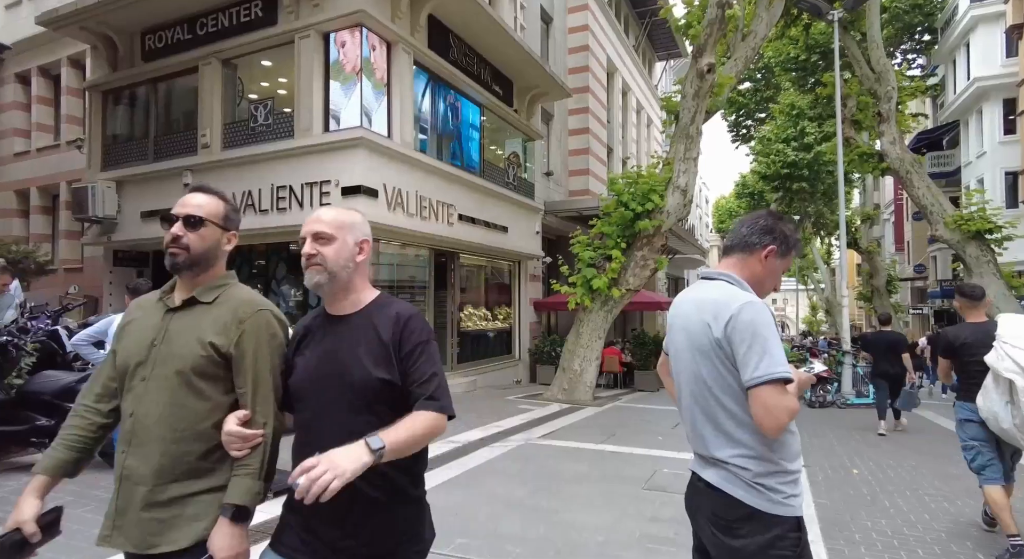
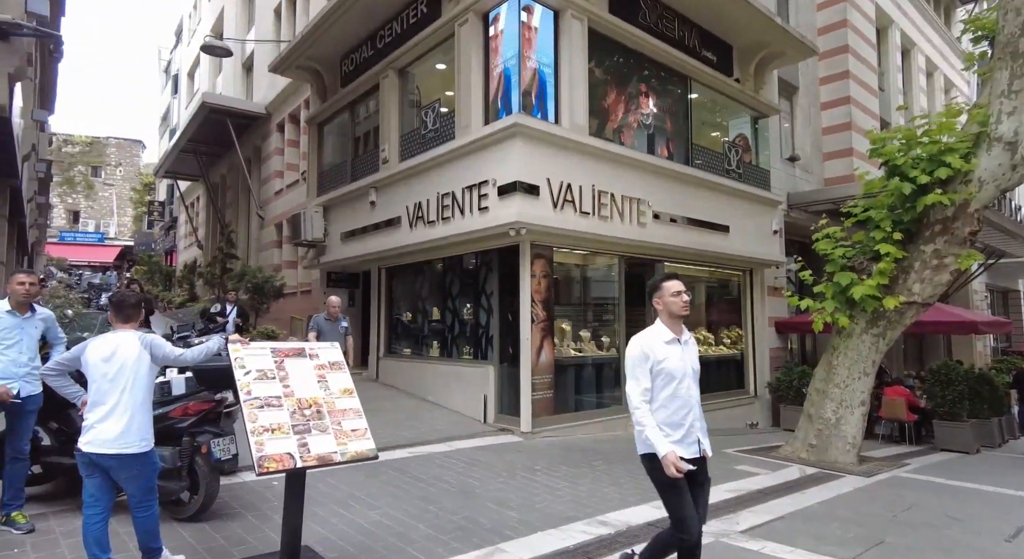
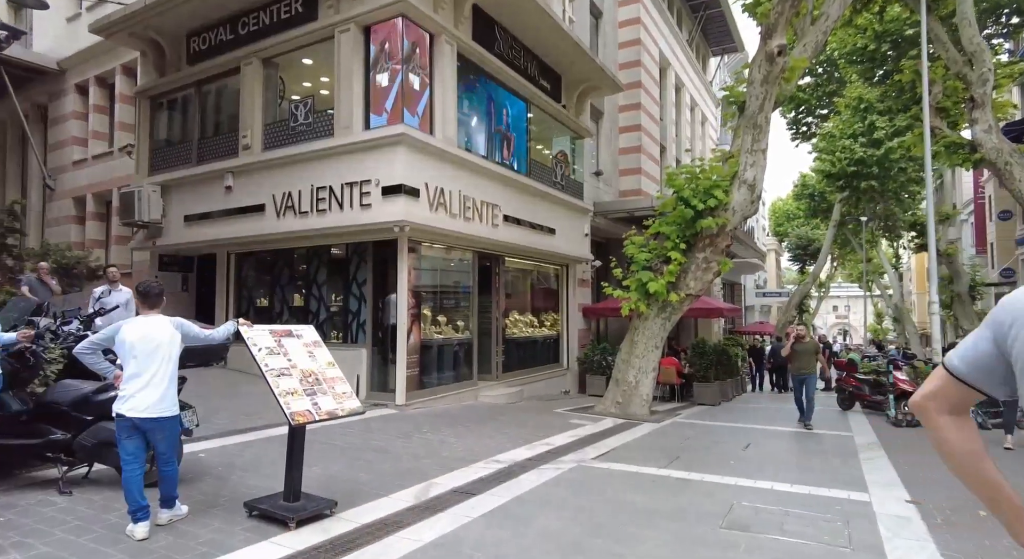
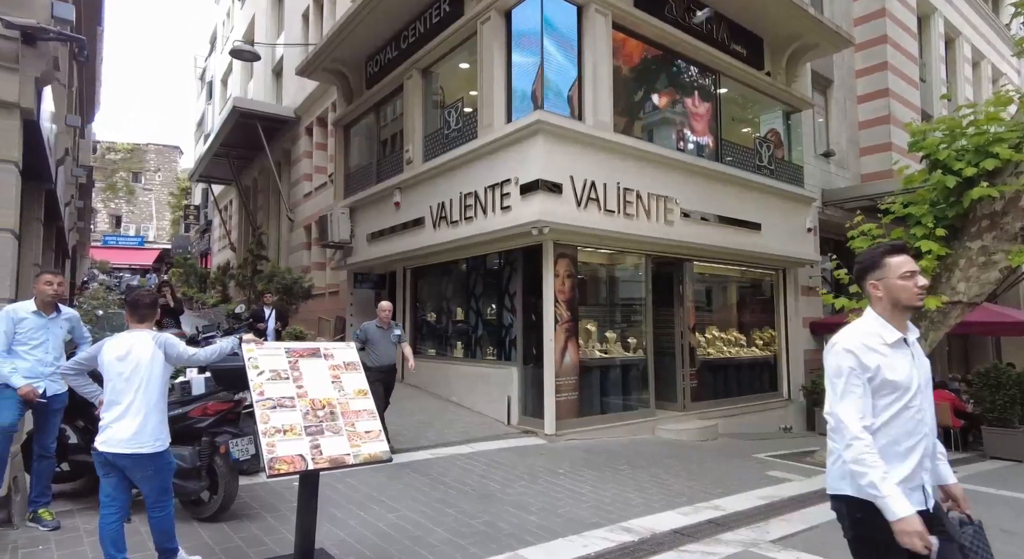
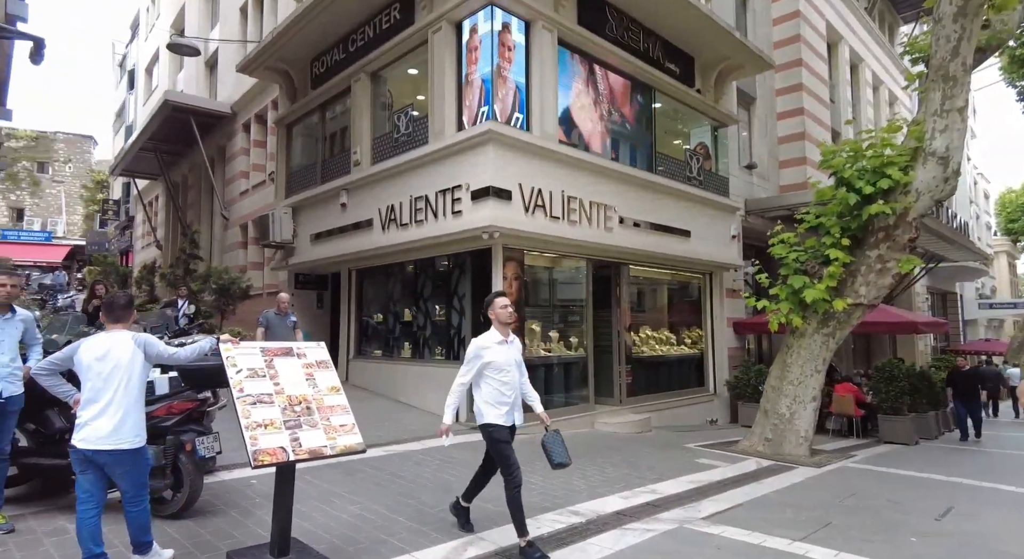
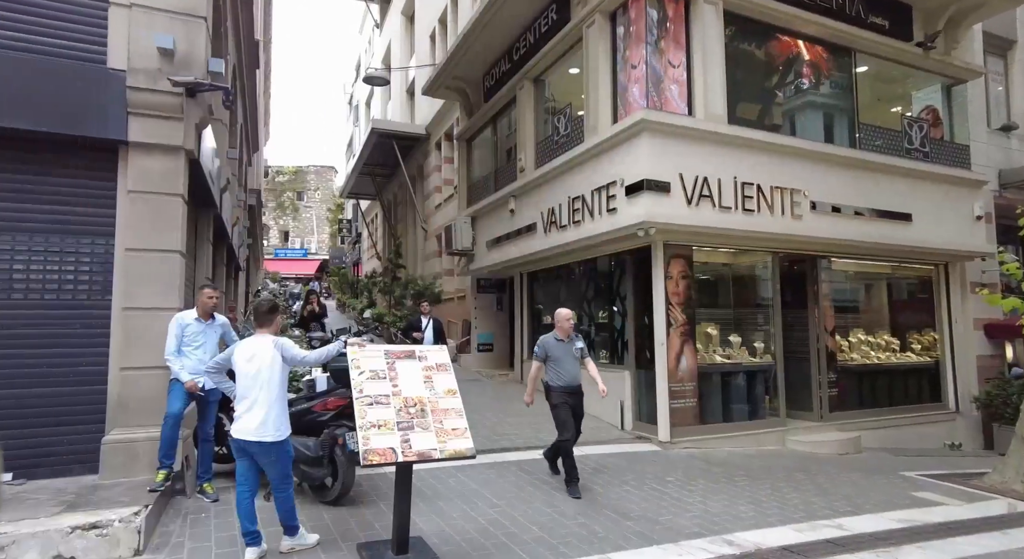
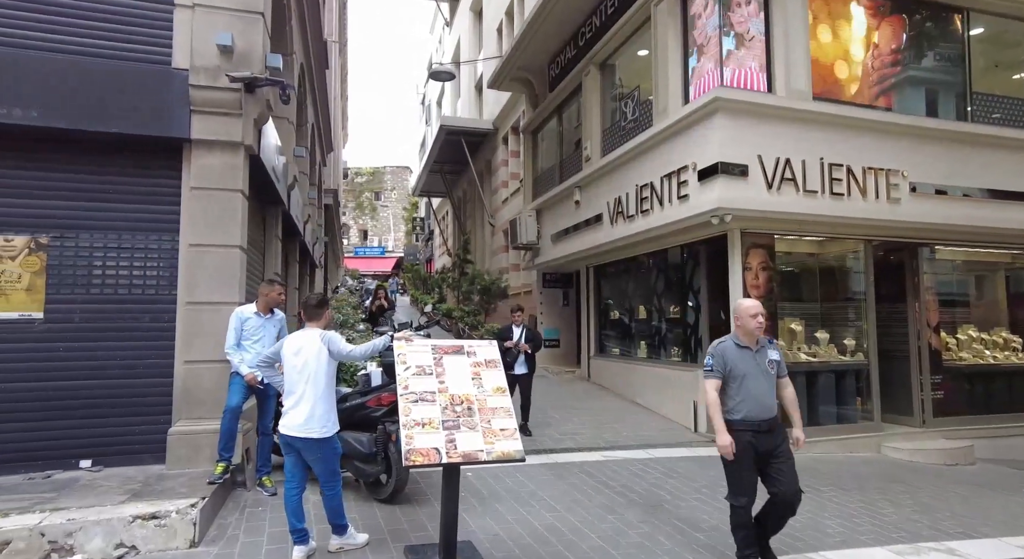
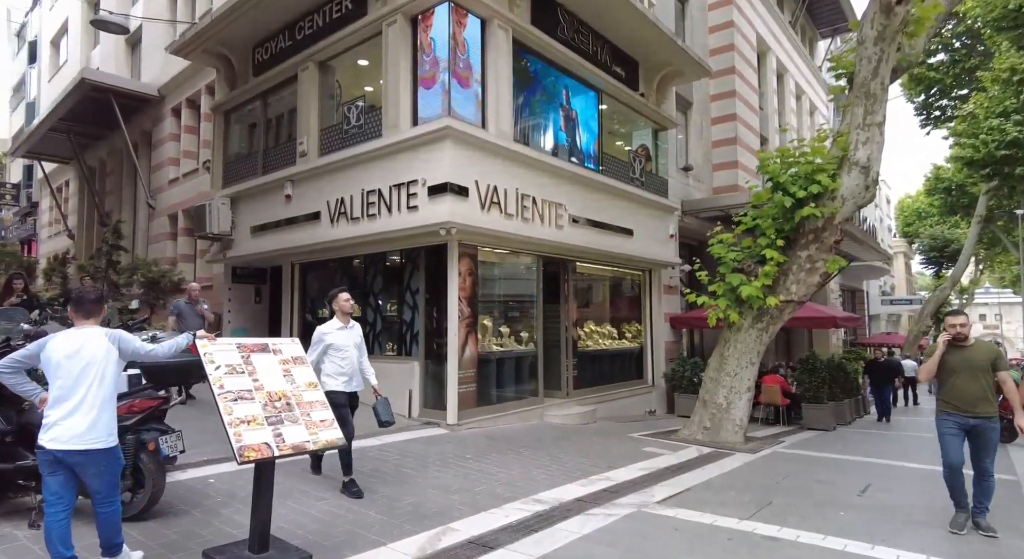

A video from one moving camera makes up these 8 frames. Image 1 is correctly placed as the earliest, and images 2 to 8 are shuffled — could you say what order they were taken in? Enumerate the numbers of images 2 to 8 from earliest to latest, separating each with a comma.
3, 8, 5, 2, 4, 6, 7
